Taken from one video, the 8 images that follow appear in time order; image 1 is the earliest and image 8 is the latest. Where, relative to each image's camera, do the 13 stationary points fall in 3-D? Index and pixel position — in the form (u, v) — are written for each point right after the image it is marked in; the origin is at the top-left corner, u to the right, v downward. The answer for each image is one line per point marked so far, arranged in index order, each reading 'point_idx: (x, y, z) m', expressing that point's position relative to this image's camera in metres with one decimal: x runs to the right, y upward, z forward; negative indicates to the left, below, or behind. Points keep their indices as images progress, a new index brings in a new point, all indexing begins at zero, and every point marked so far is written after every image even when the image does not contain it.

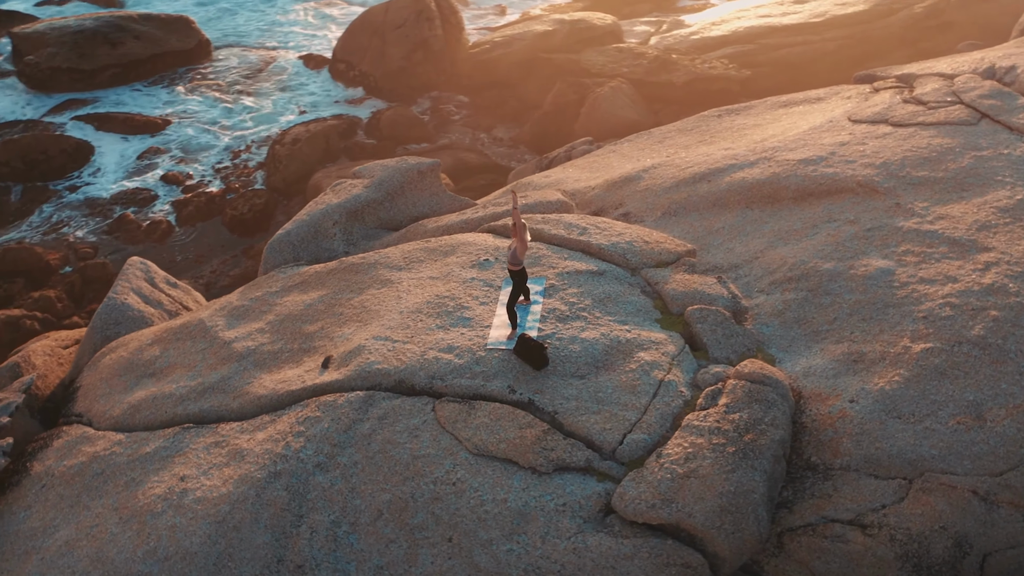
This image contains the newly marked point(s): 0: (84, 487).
0: (-2.5, -1.2, +6.8) m
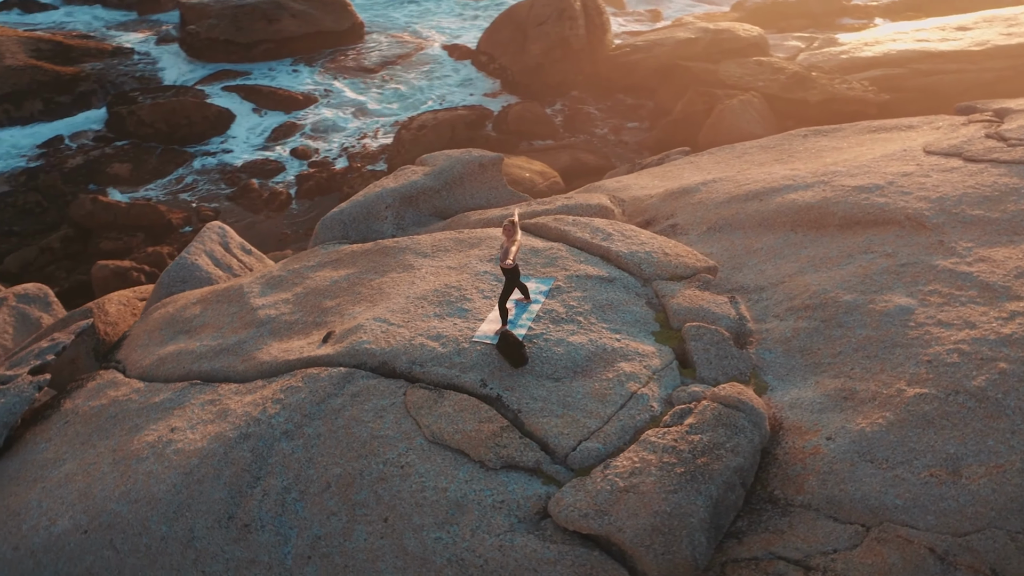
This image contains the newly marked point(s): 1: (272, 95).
0: (-2.6, -0.9, +7.3) m
1: (-3.4, +2.7, +16.5) m
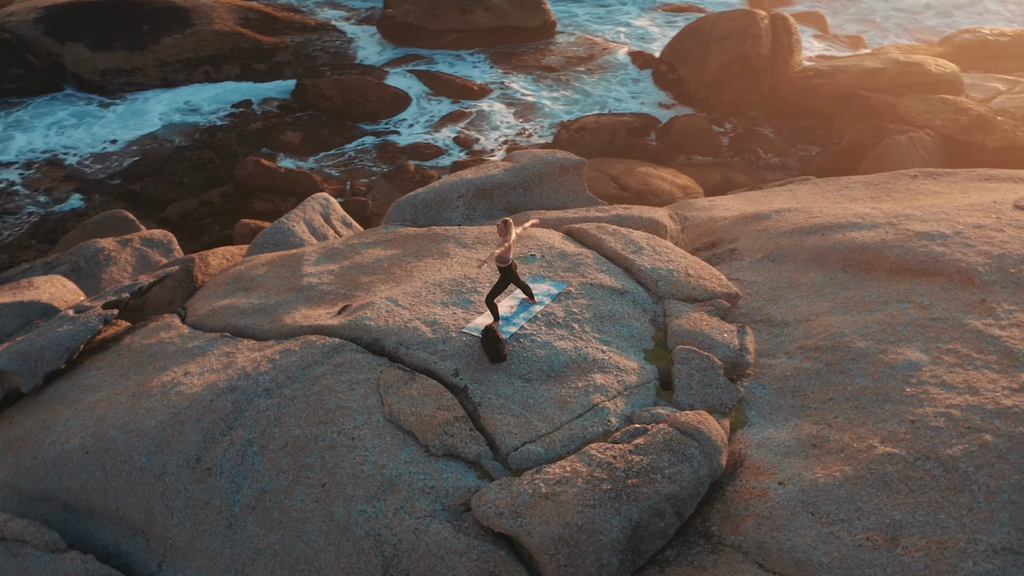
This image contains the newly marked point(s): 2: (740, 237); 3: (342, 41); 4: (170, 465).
0: (-2.5, -0.5, +7.9) m
1: (-0.9, +3.0, +17.1) m
2: (+1.7, +0.4, +8.5) m
3: (-2.7, +3.9, +18.5) m
4: (-1.9, -1.0, +6.5) m
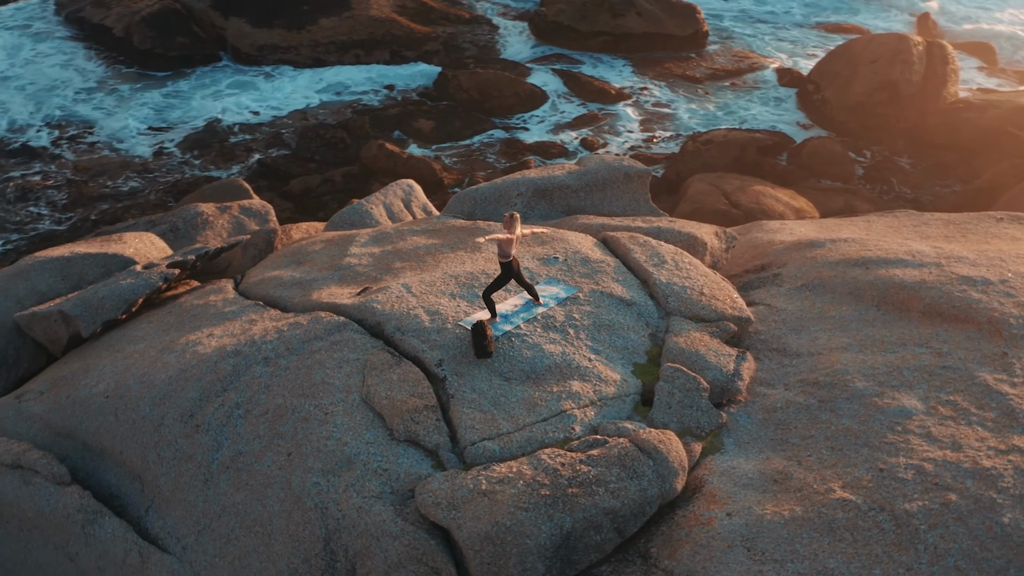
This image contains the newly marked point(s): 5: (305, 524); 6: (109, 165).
0: (-2.4, -0.2, +8.3) m
1: (+1.1, +3.0, +17.1) m
2: (+2.0, +0.2, +8.3) m
3: (-0.3, +4.1, +18.8) m
4: (-2.0, -0.8, +6.9) m
5: (-1.1, -1.2, +6.0) m
6: (-5.3, +1.6, +15.4) m
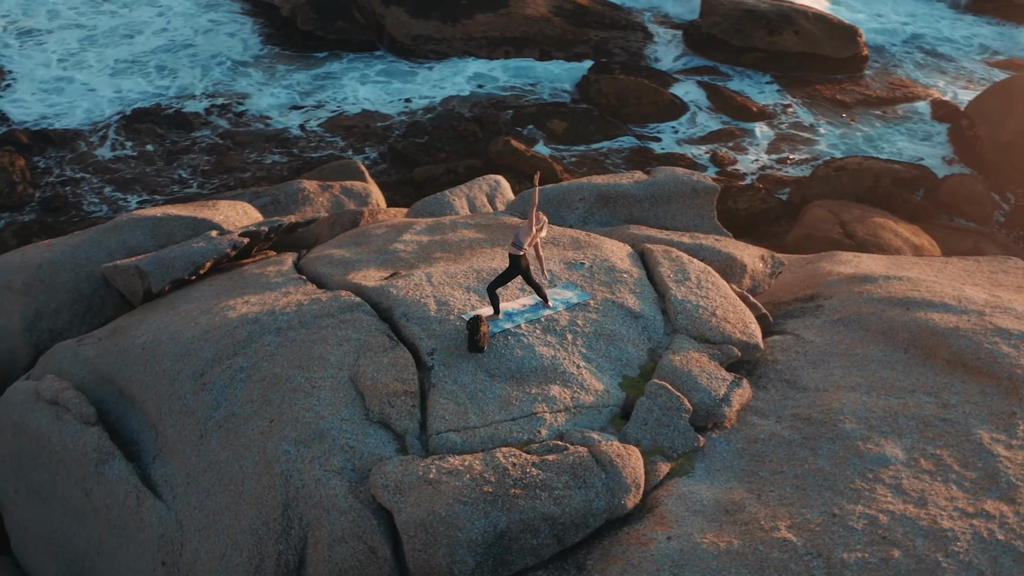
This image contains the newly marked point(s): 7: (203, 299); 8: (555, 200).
0: (-2.1, 0.0, +8.7) m
1: (+3.1, +2.7, +16.8) m
2: (+2.2, -0.1, +7.9) m
3: (+2.1, +3.9, +18.7) m
4: (-2.0, -0.5, +7.2) m
5: (-1.3, -1.1, +6.2) m
6: (-3.6, +2.1, +16.2) m
7: (-2.3, -0.1, +8.5) m
8: (+0.3, +0.7, +9.2) m
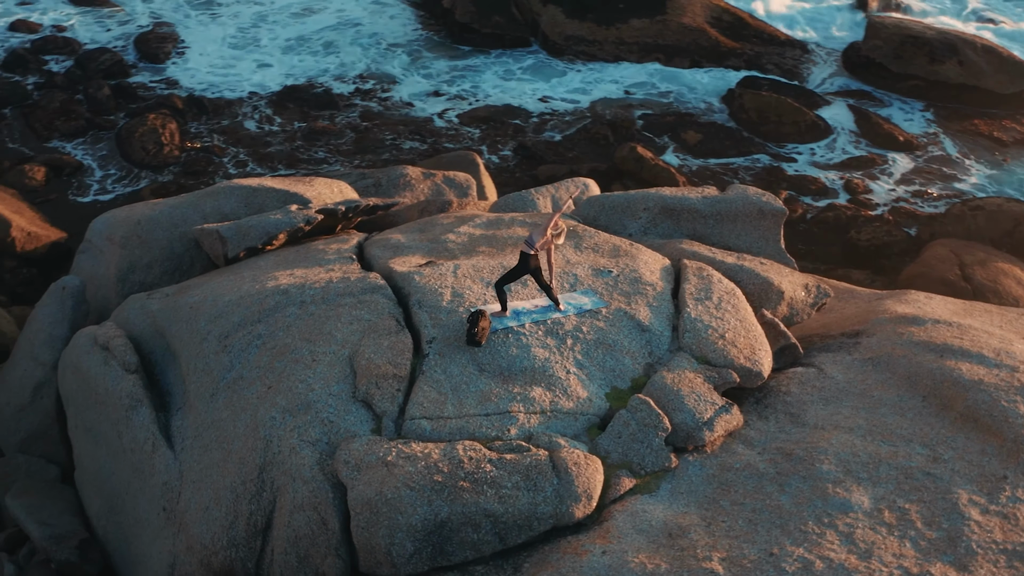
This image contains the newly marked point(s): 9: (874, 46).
0: (-1.7, +0.2, +9.0) m
1: (+5.1, +2.2, +16.1) m
2: (+2.4, -0.3, +7.6) m
3: (+4.5, +3.5, +18.2) m
4: (-2.0, -0.3, +7.6) m
5: (-1.4, -0.9, +6.4) m
6: (-1.7, +2.4, +16.7) m
7: (-1.9, +0.2, +8.9) m
8: (+0.8, +0.6, +9.1) m
9: (+5.5, +3.7, +17.5) m
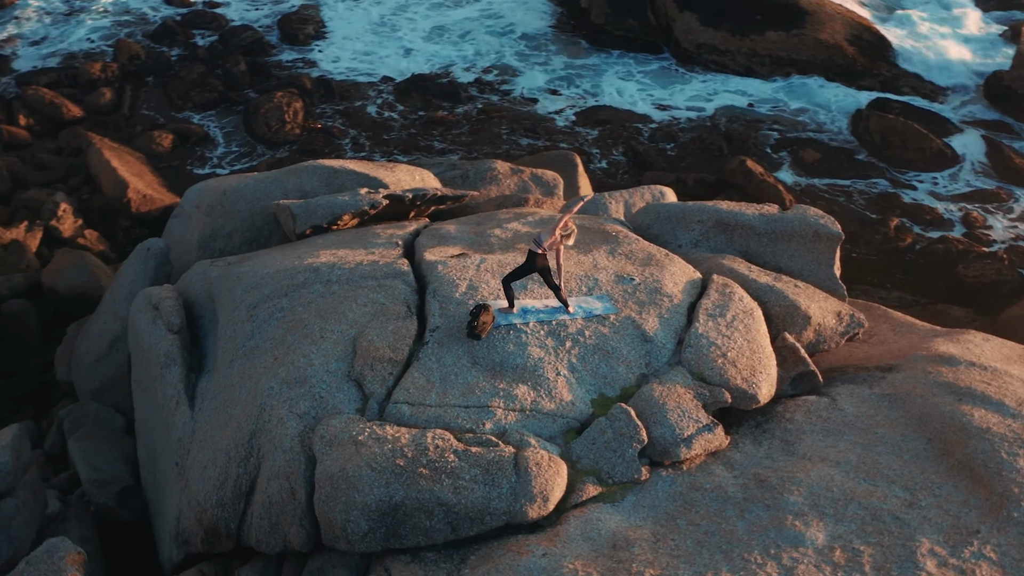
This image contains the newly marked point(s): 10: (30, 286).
0: (-1.3, +0.4, +9.3) m
1: (+6.5, +1.7, +15.4) m
2: (+2.5, -0.5, +7.3) m
3: (+6.4, +3.0, +17.4) m
4: (-1.8, -0.1, +7.9) m
5: (-1.5, -0.7, +6.7) m
6: (0.0, +2.5, +16.9) m
7: (-1.5, +0.3, +9.2) m
8: (+1.2, +0.6, +9.0) m
9: (+7.3, +3.0, +16.7) m
10: (-5.0, 0.0, +12.2) m
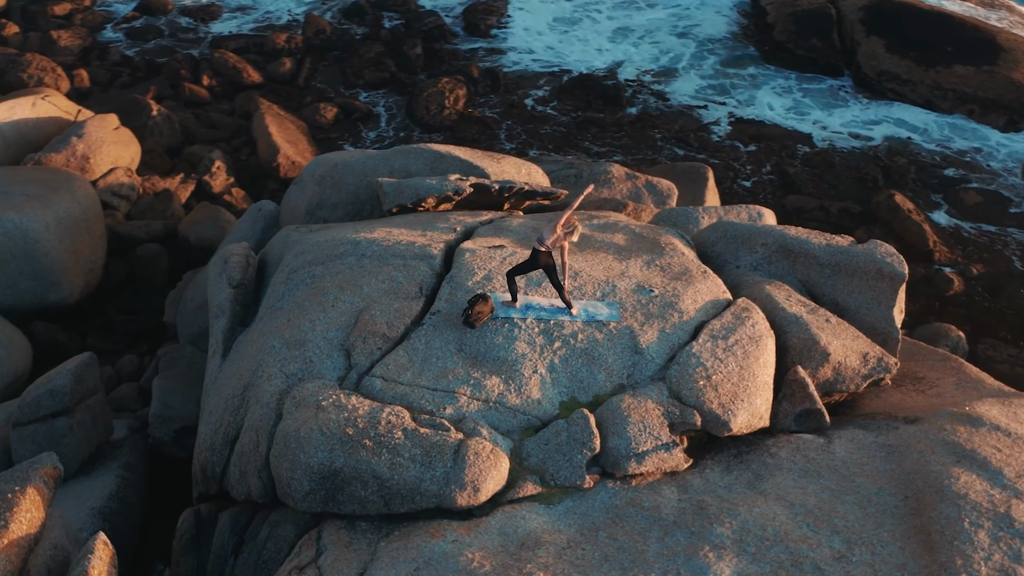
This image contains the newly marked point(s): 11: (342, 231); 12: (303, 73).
0: (-0.7, +0.6, +9.5) m
1: (+8.2, +0.7, +14.0) m
2: (+2.4, -0.8, +6.9) m
3: (+8.7, +2.0, +16.0) m
4: (-1.6, +0.2, +8.3) m
5: (-1.6, -0.5, +7.0) m
6: (+2.2, +2.3, +16.7) m
7: (-1.0, +0.5, +9.5) m
8: (+1.7, +0.4, +8.8) m
9: (+9.4, +2.0, +15.1) m
10: (-3.9, +0.6, +13.1) m
11: (-1.3, +0.4, +9.0) m
12: (-3.1, +3.2, +17.5) m
